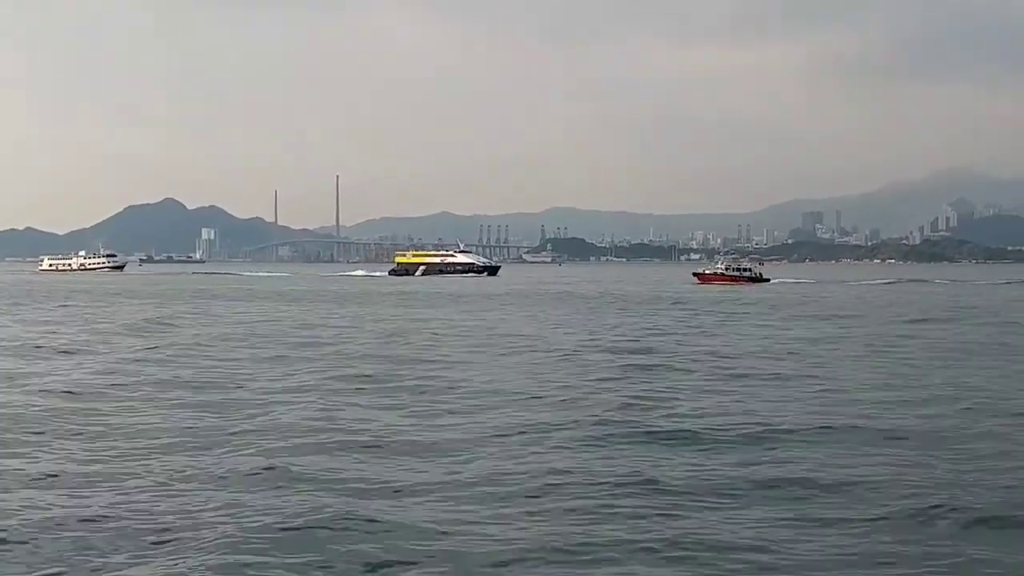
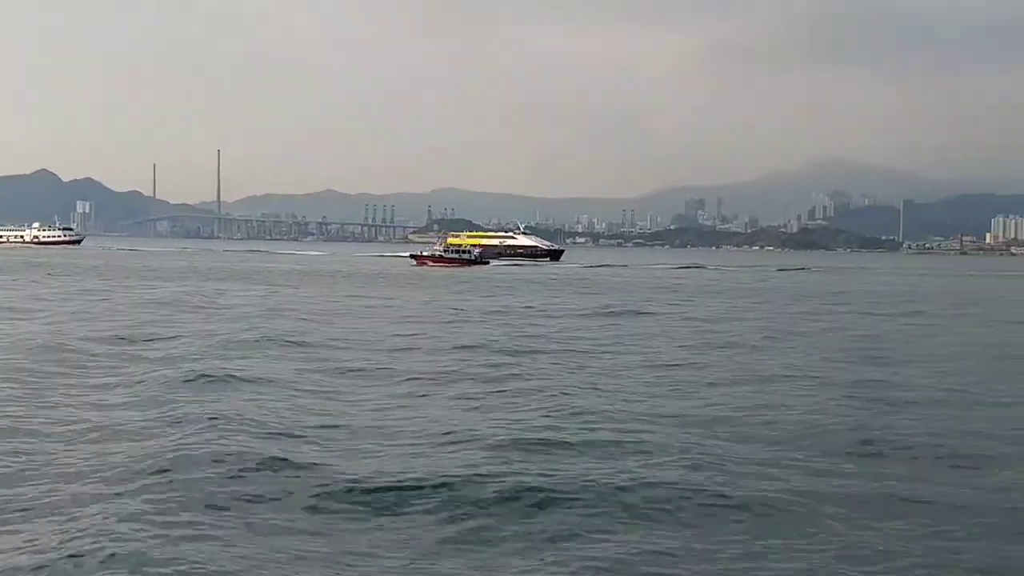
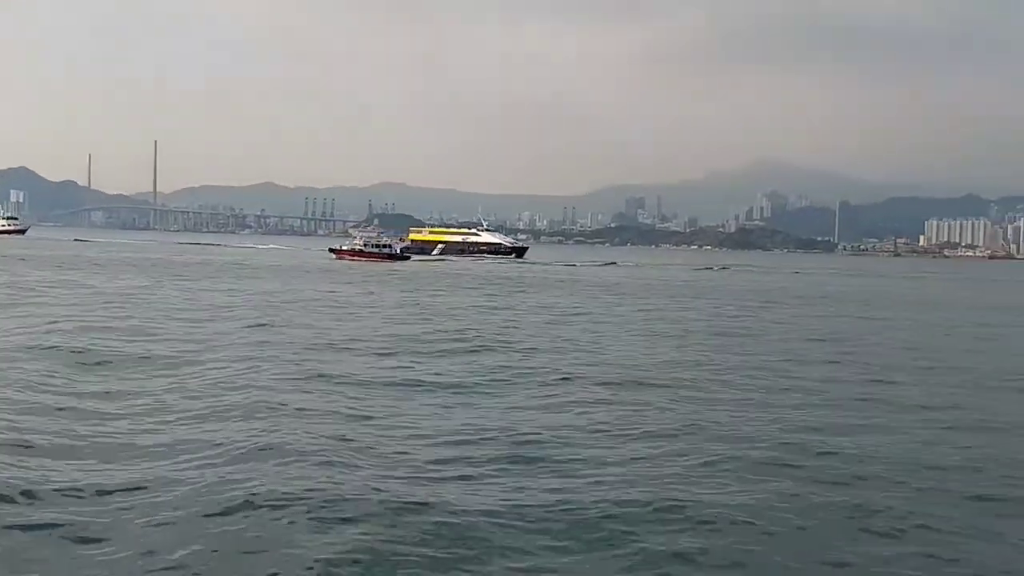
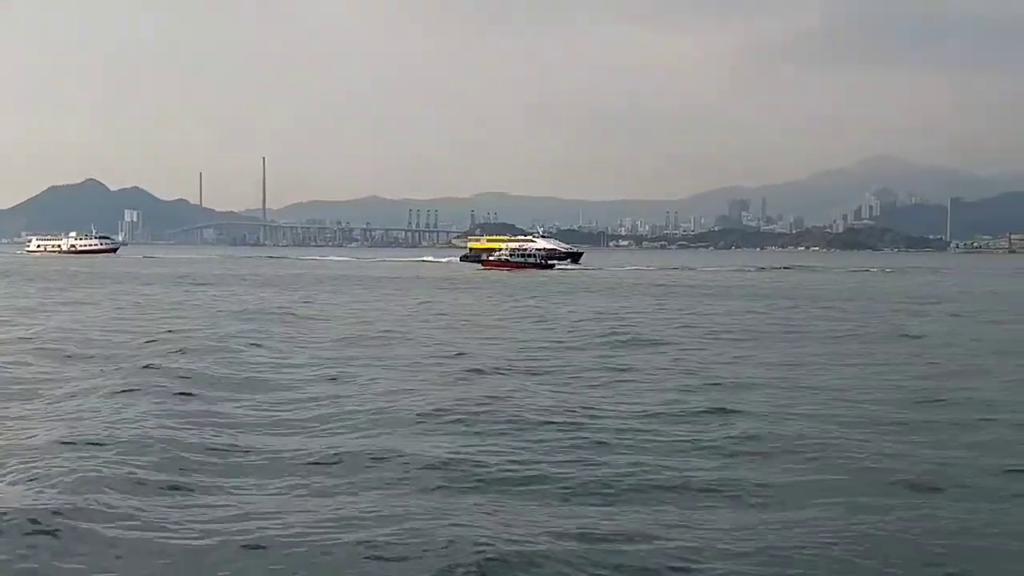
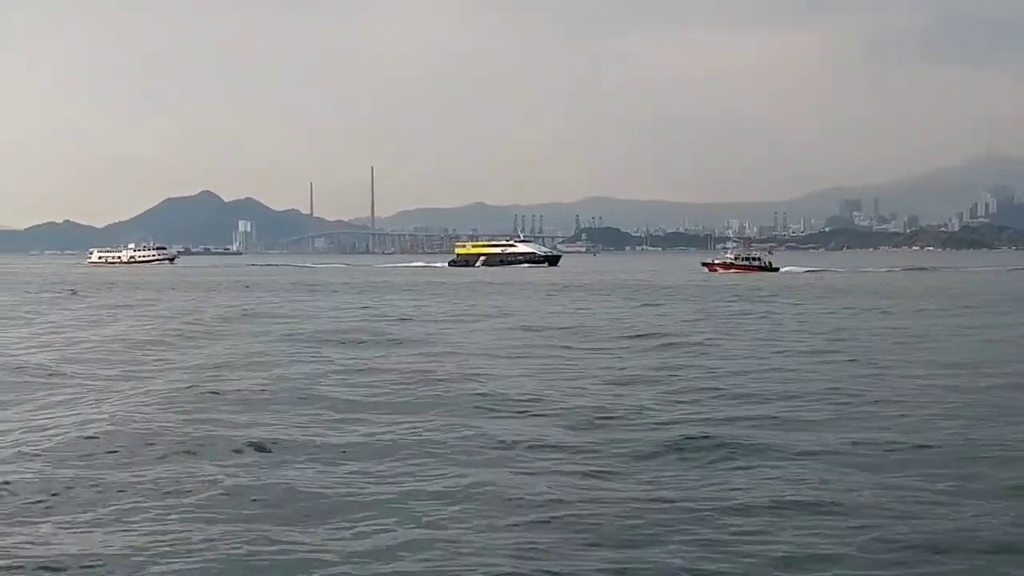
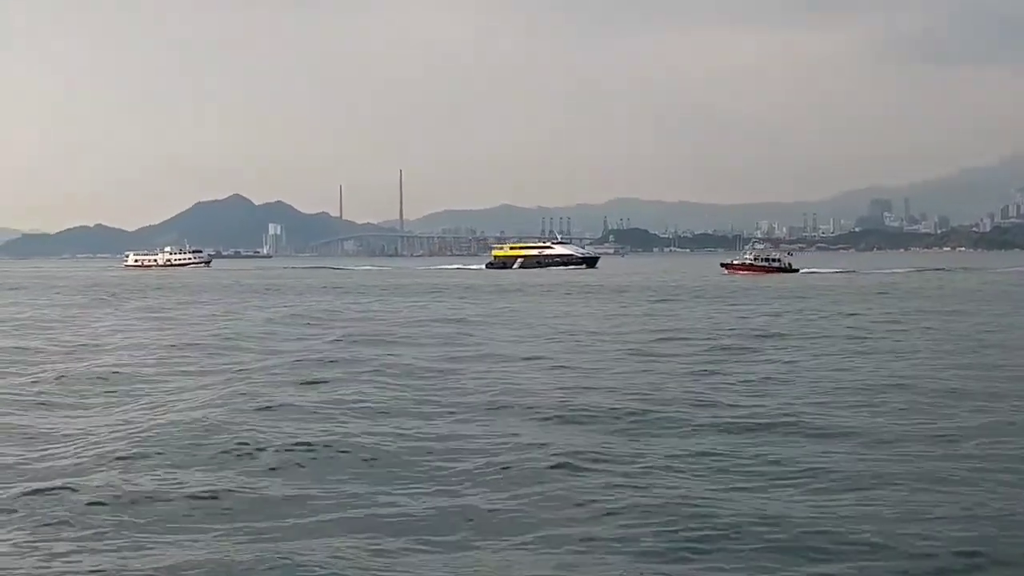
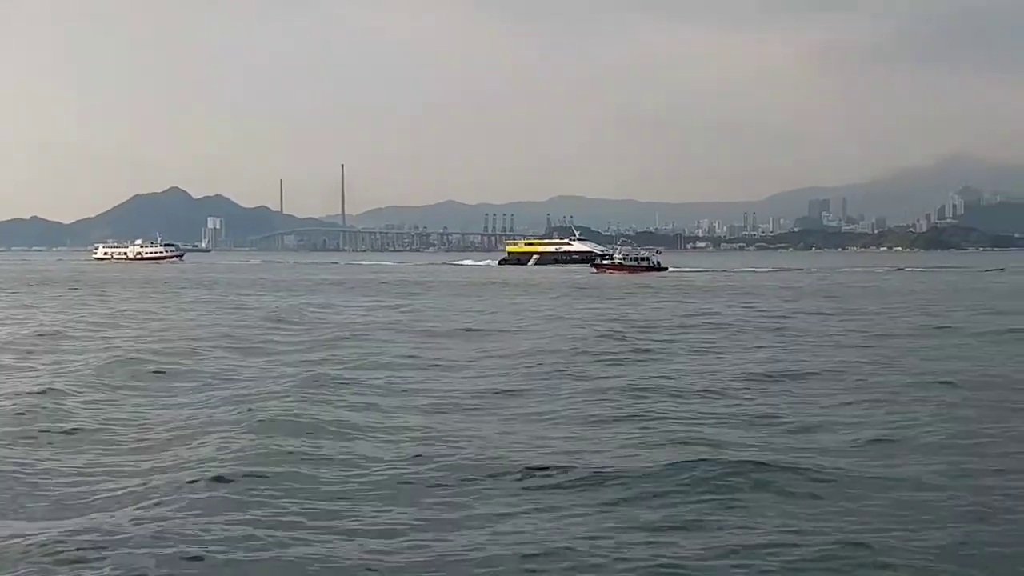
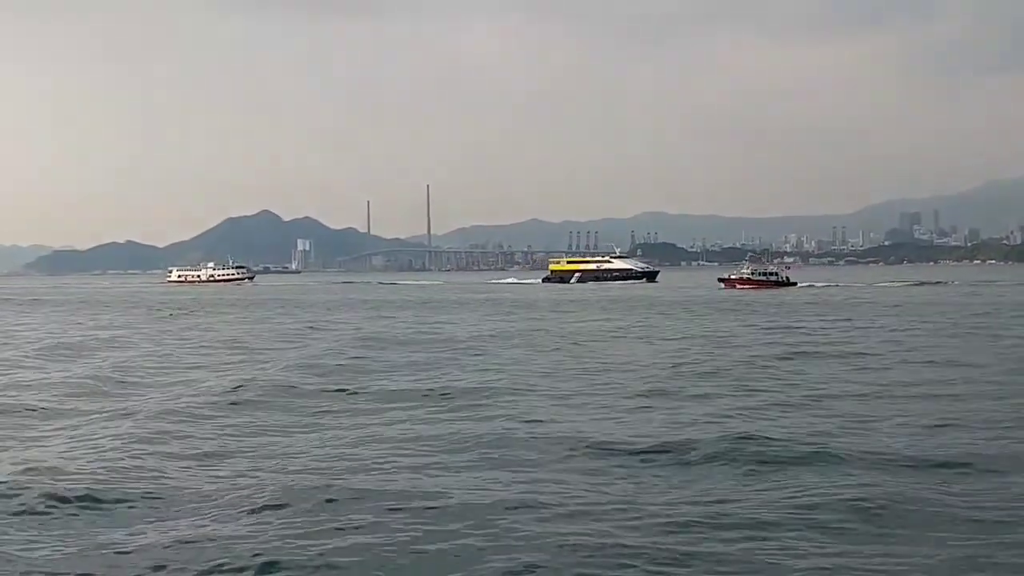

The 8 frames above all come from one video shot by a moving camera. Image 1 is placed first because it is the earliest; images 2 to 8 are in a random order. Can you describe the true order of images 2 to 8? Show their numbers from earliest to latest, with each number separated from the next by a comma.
5, 6, 8, 7, 4, 2, 3
